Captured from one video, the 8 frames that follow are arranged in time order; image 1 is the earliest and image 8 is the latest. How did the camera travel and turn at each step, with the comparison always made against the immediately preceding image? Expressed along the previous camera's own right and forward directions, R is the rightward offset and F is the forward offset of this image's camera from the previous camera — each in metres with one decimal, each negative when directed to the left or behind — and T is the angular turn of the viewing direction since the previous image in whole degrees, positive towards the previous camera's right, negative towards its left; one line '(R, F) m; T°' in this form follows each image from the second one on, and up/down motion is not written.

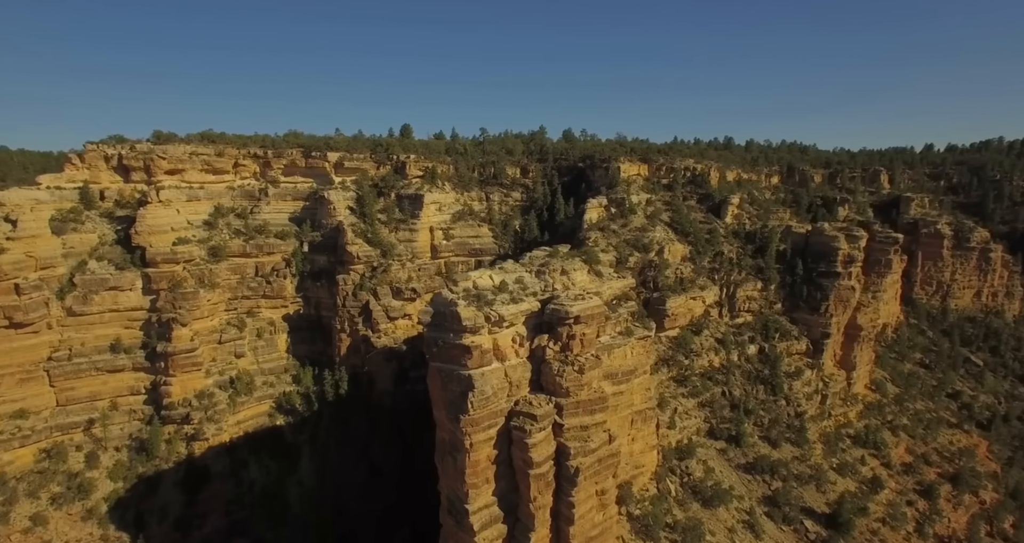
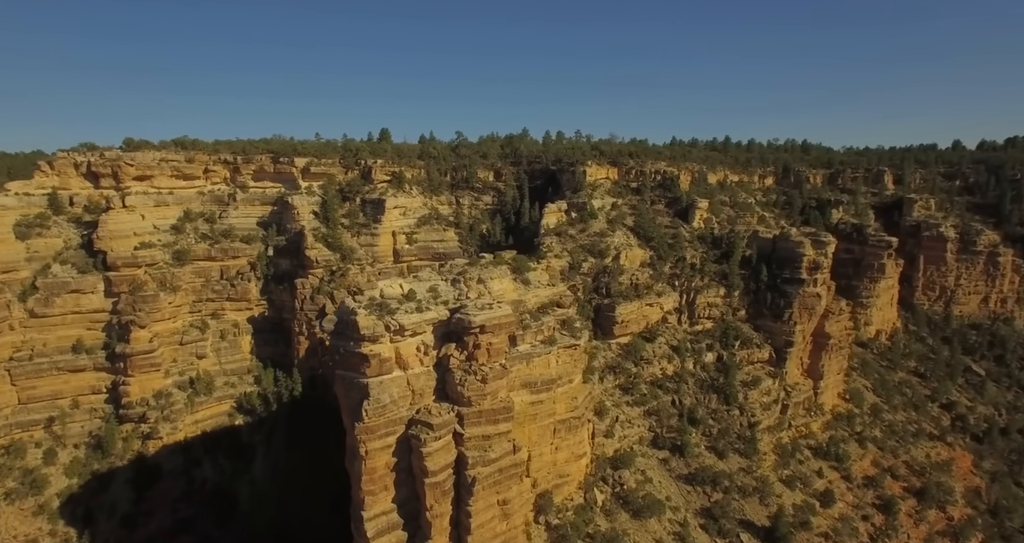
(+2.9, 0.0) m; -2°
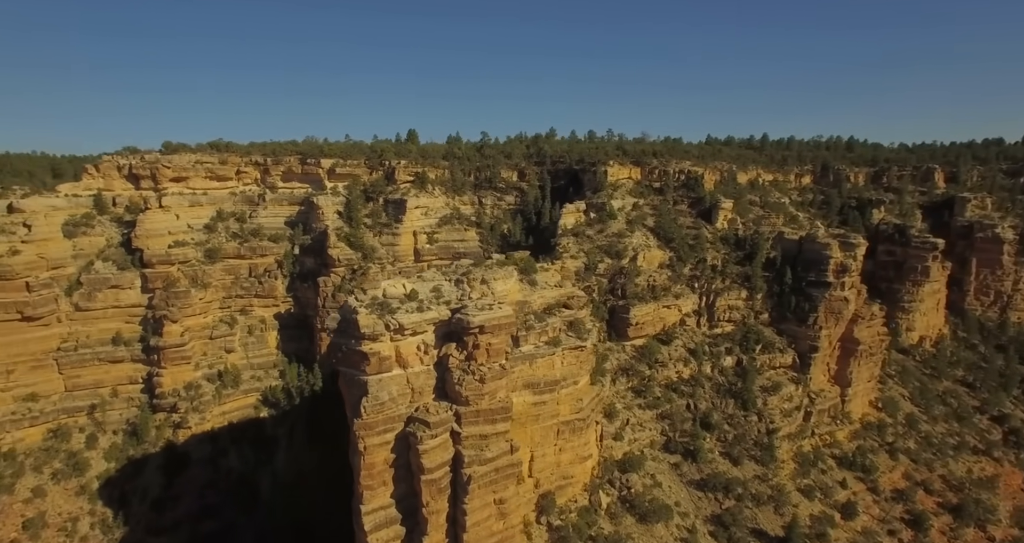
(+1.0, 0.0) m; -4°
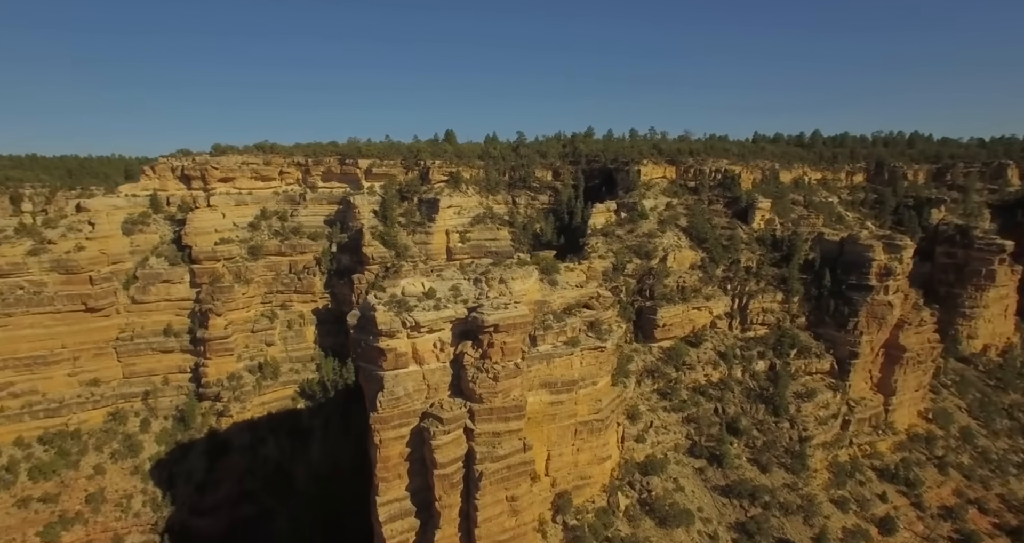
(+0.8, -0.1) m; -5°
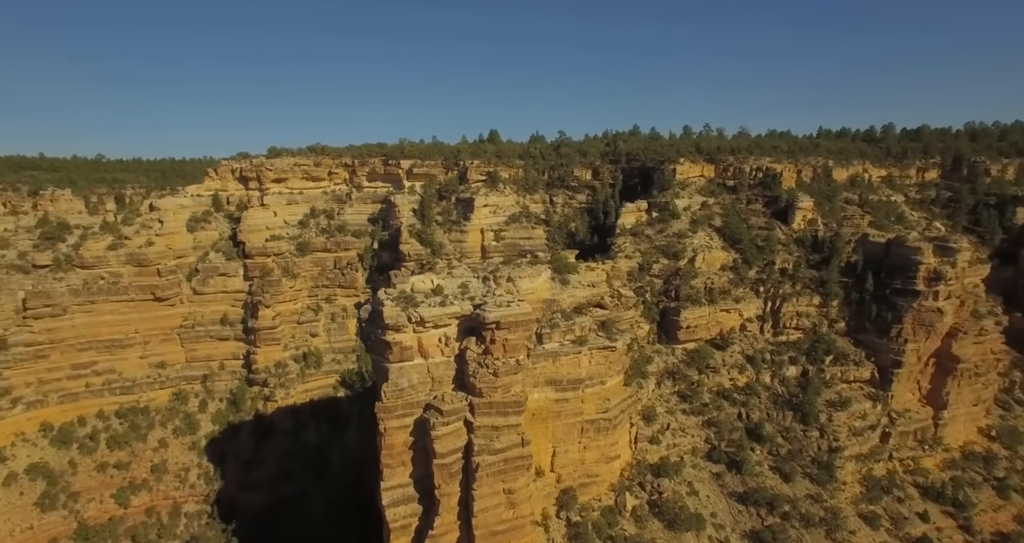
(+1.6, -0.3) m; -7°
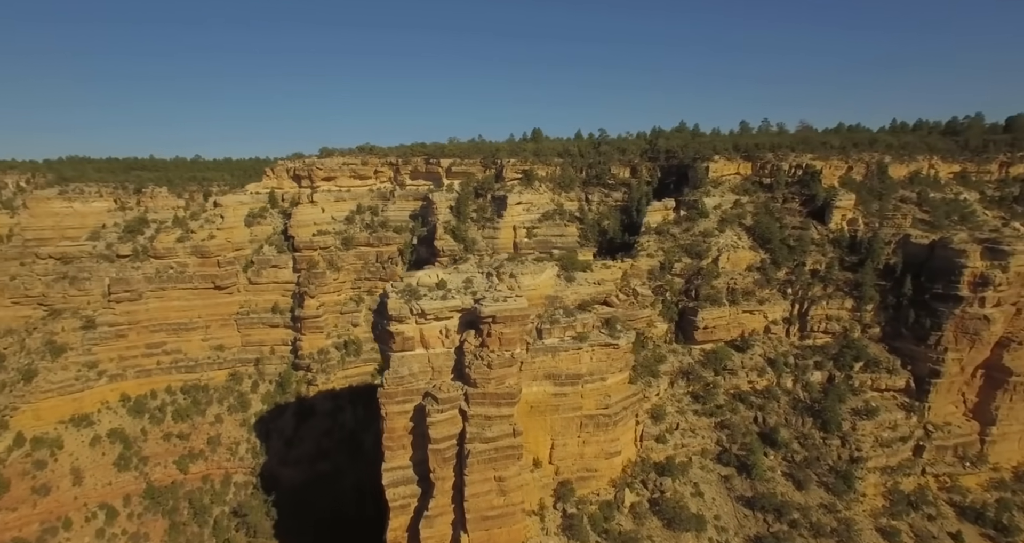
(+1.9, -0.4) m; -7°
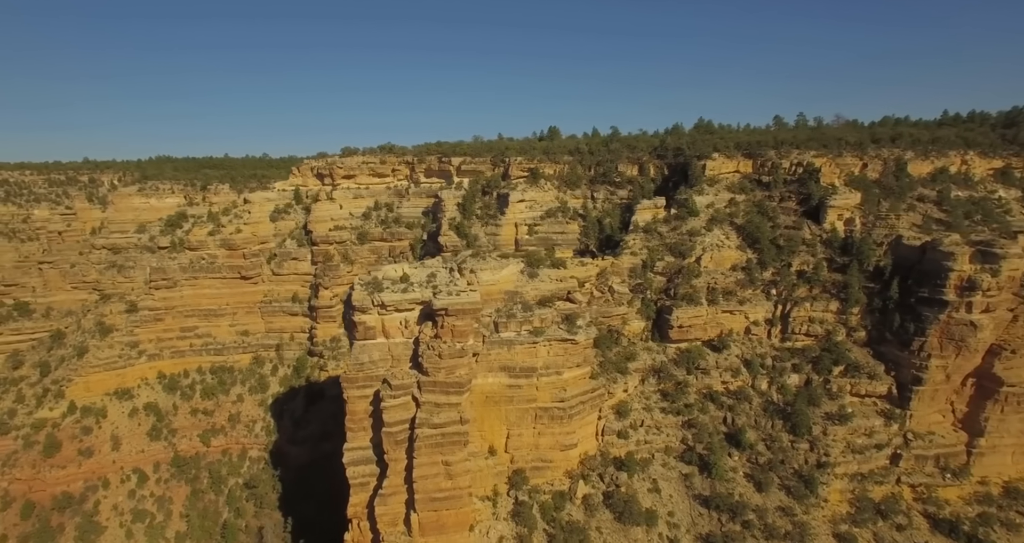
(+3.0, -0.5) m; -6°
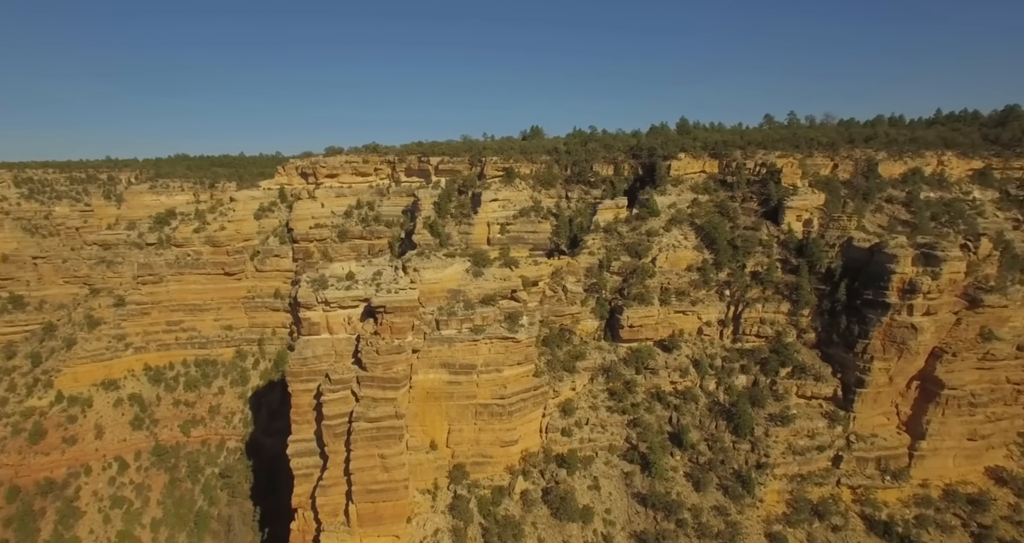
(+2.4, -0.3) m; -2°
